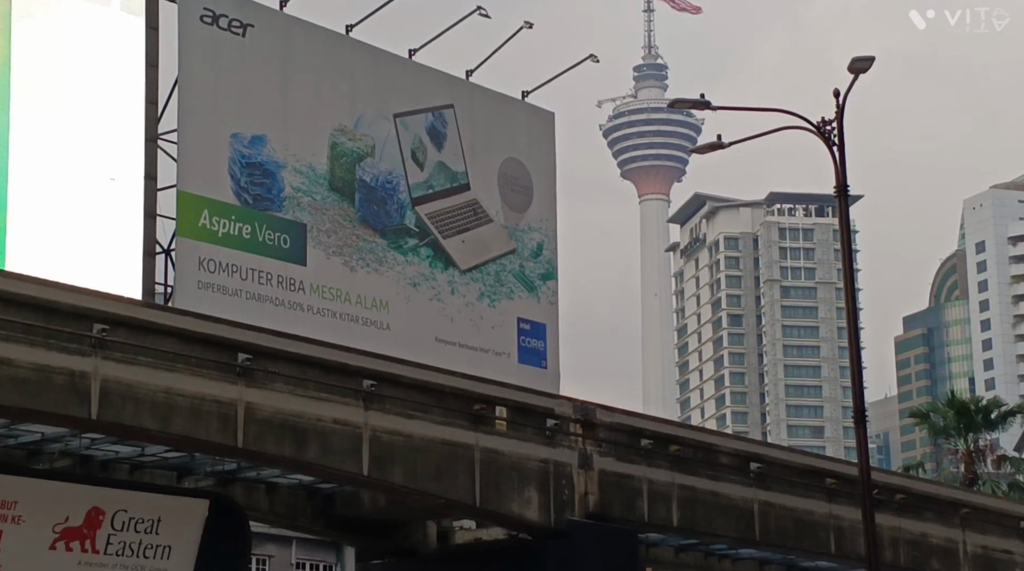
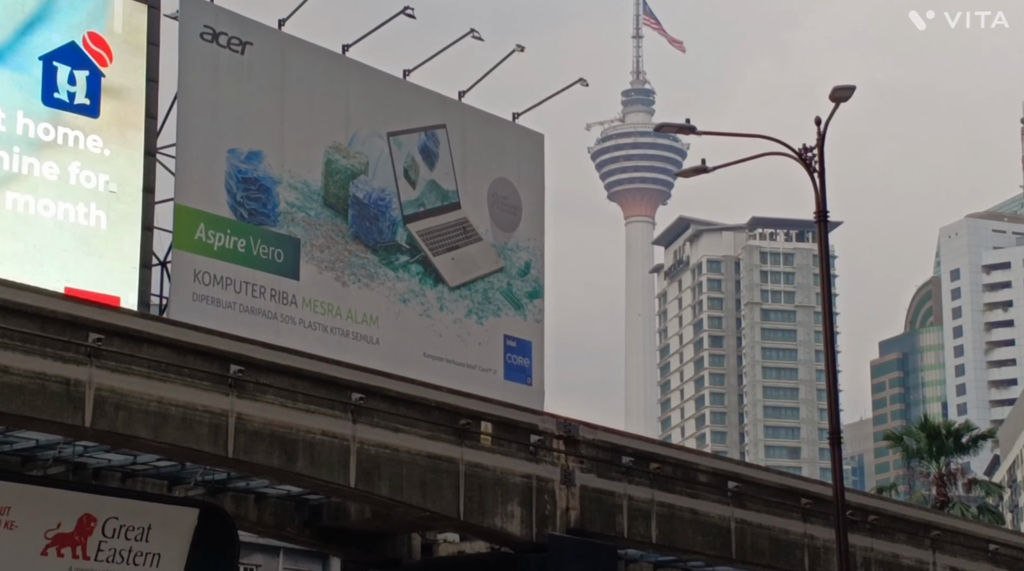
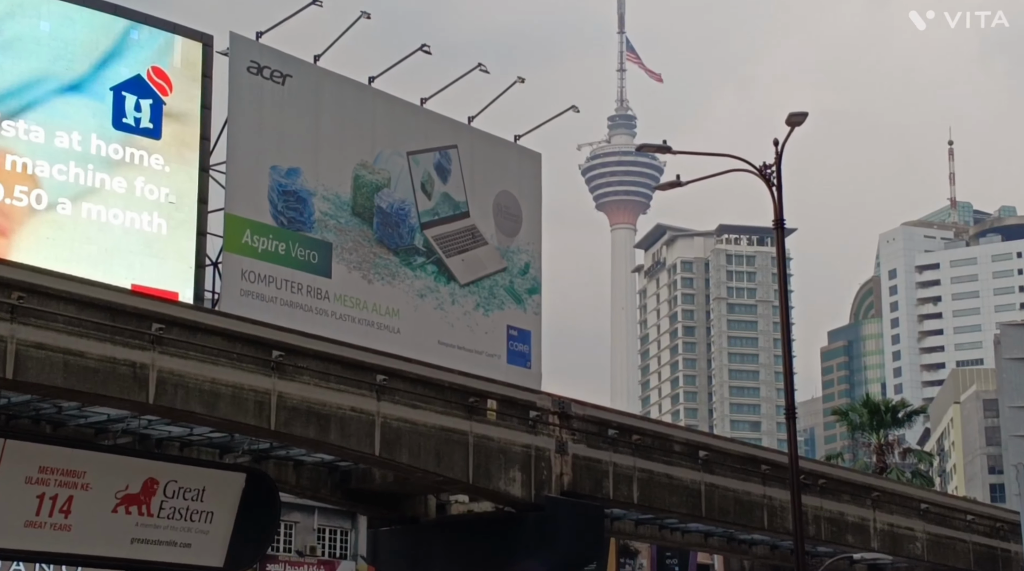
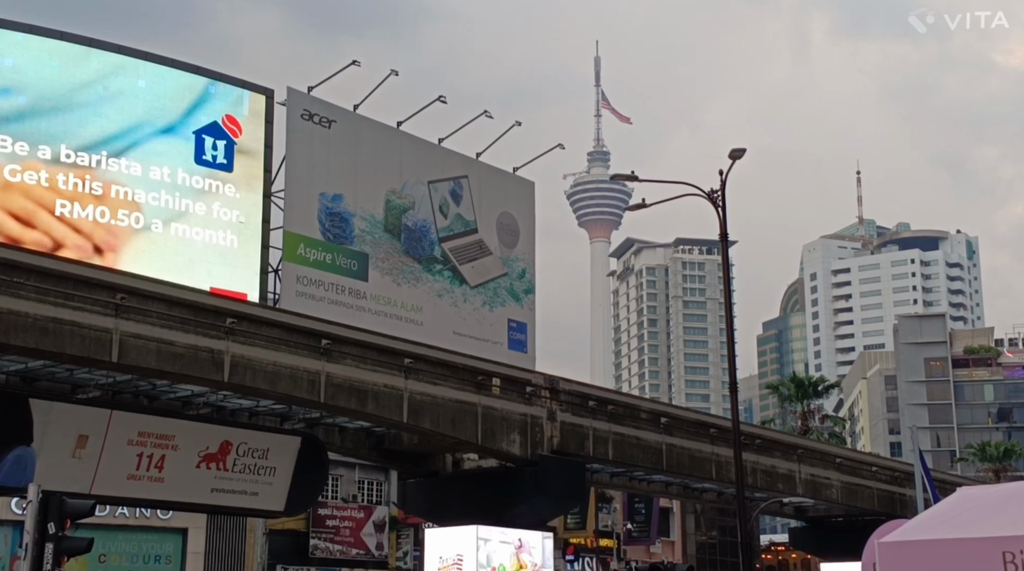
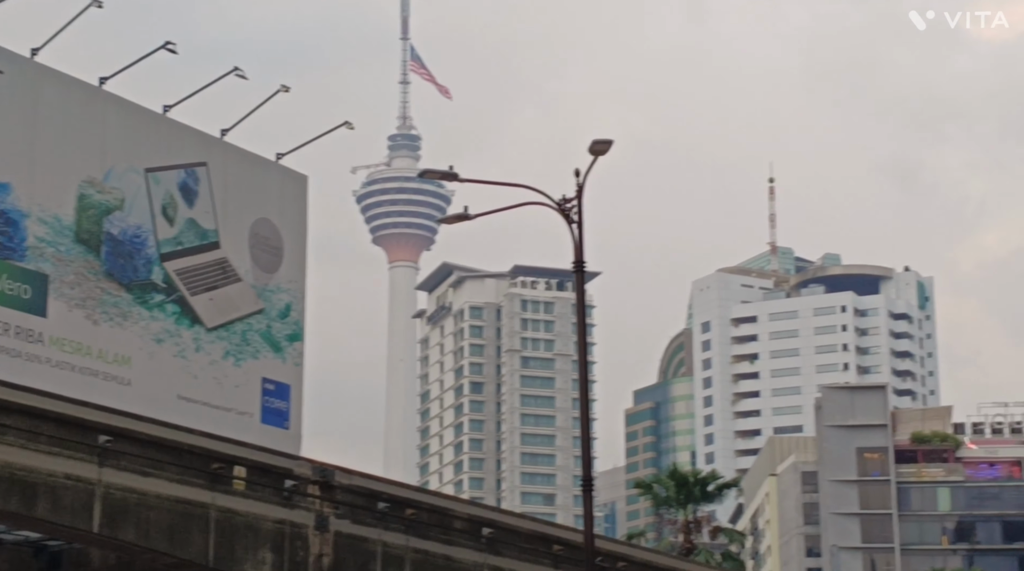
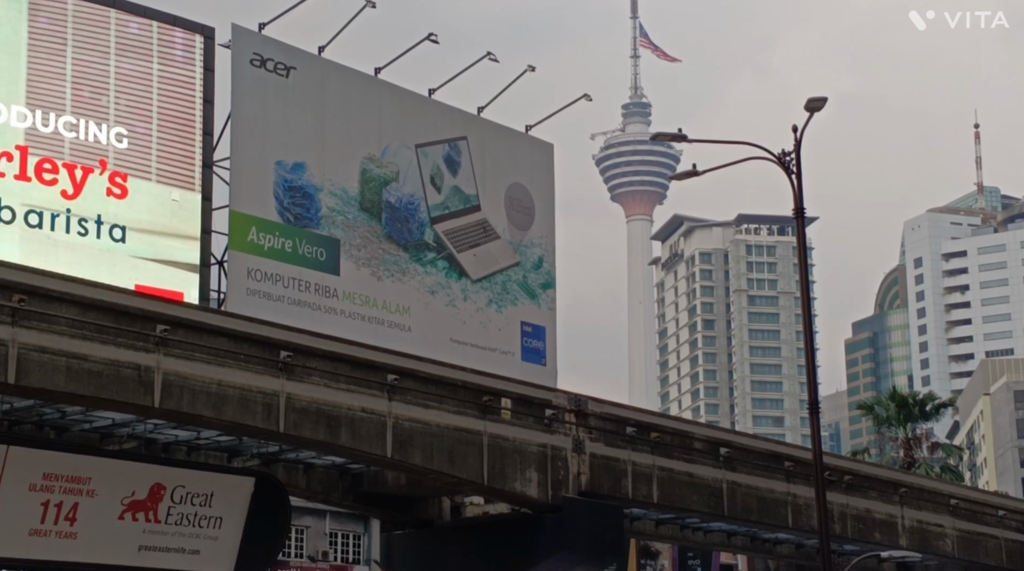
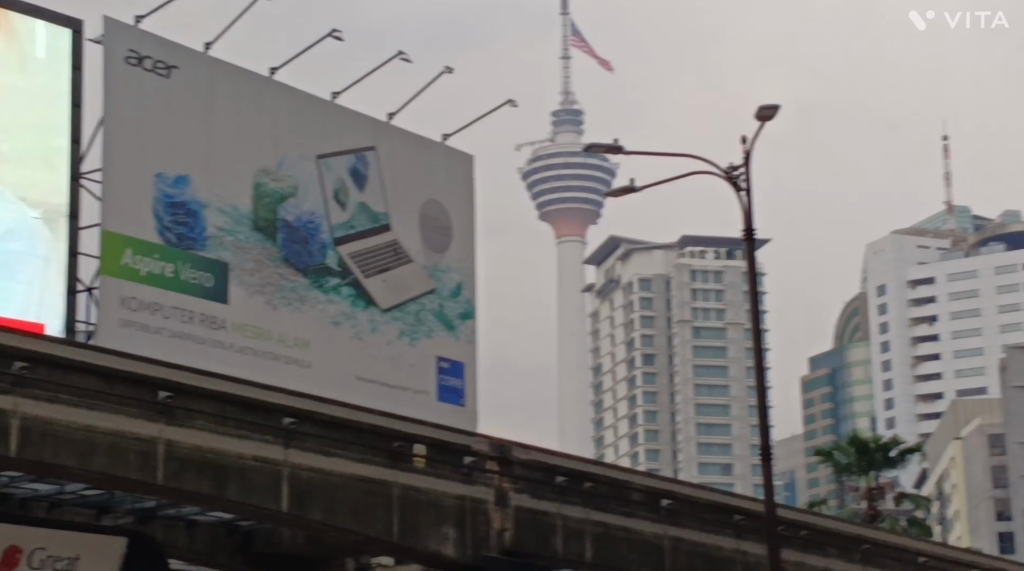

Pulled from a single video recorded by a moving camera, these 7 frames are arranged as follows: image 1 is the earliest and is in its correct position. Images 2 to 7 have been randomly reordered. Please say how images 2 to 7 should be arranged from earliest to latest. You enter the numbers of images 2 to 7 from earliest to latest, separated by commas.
6, 4, 3, 2, 7, 5
